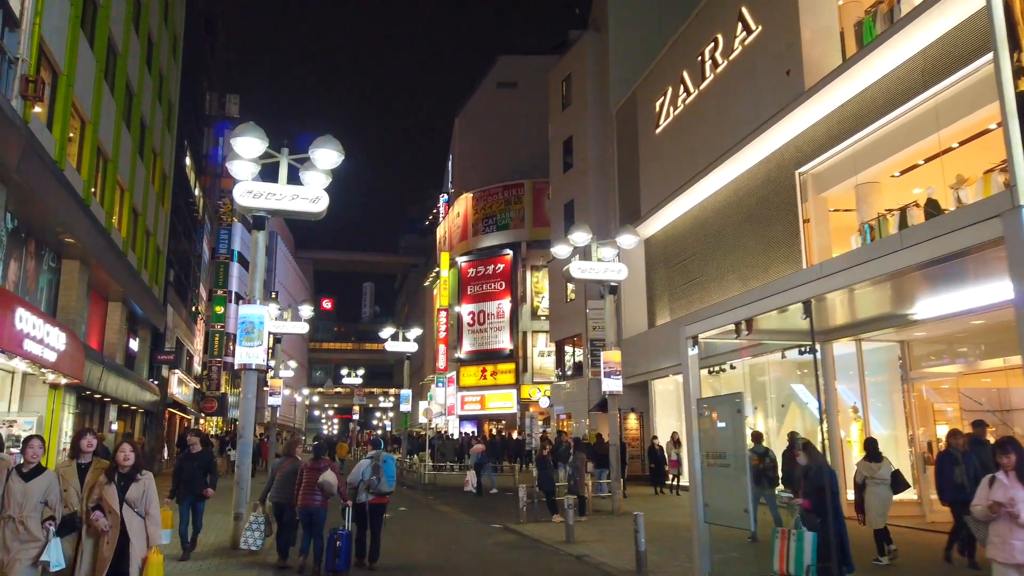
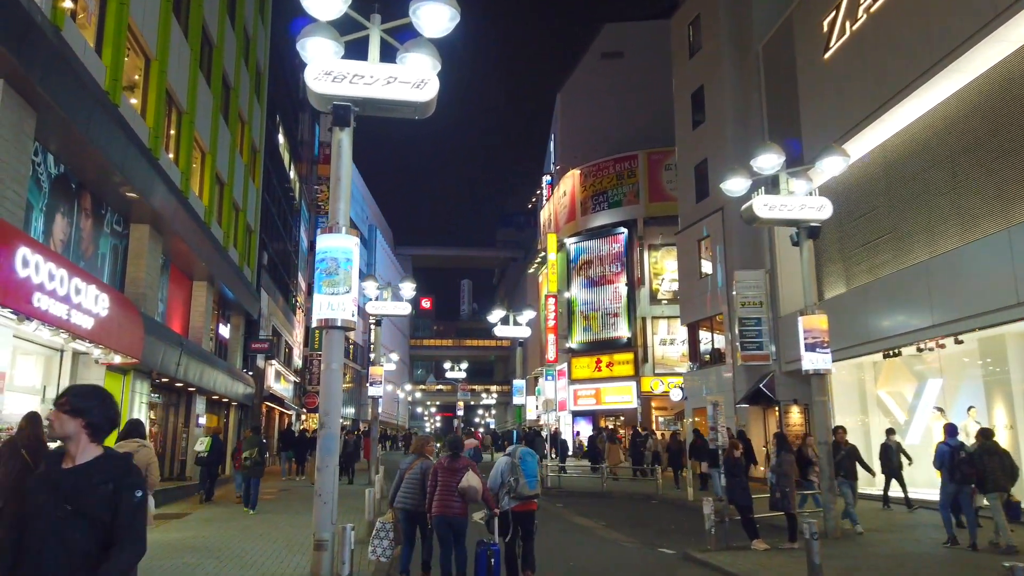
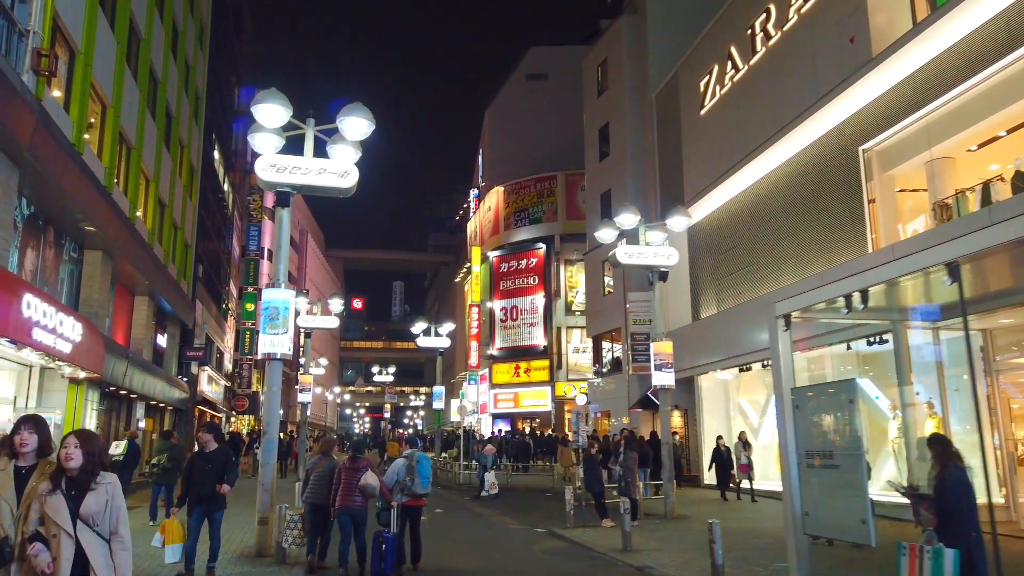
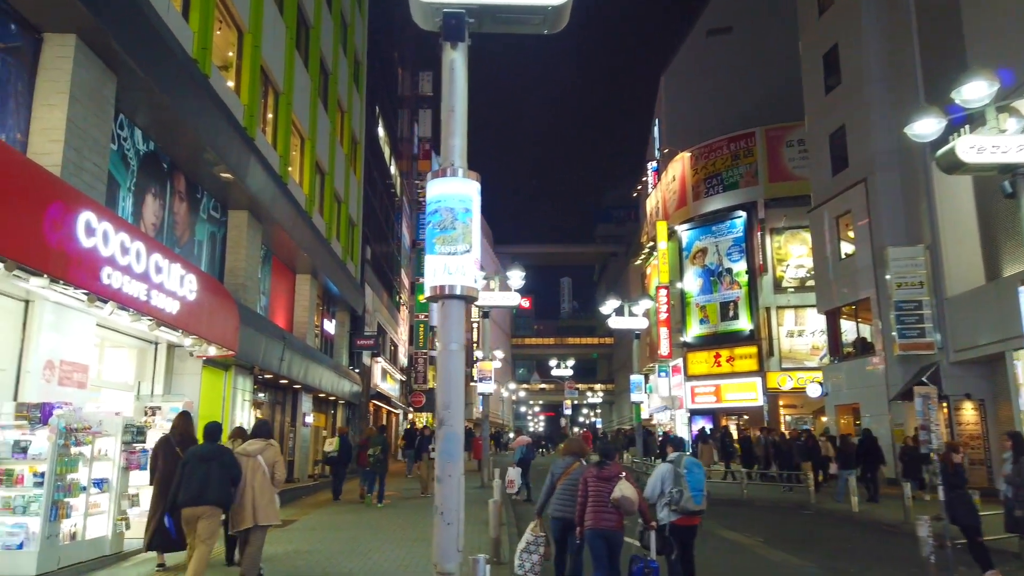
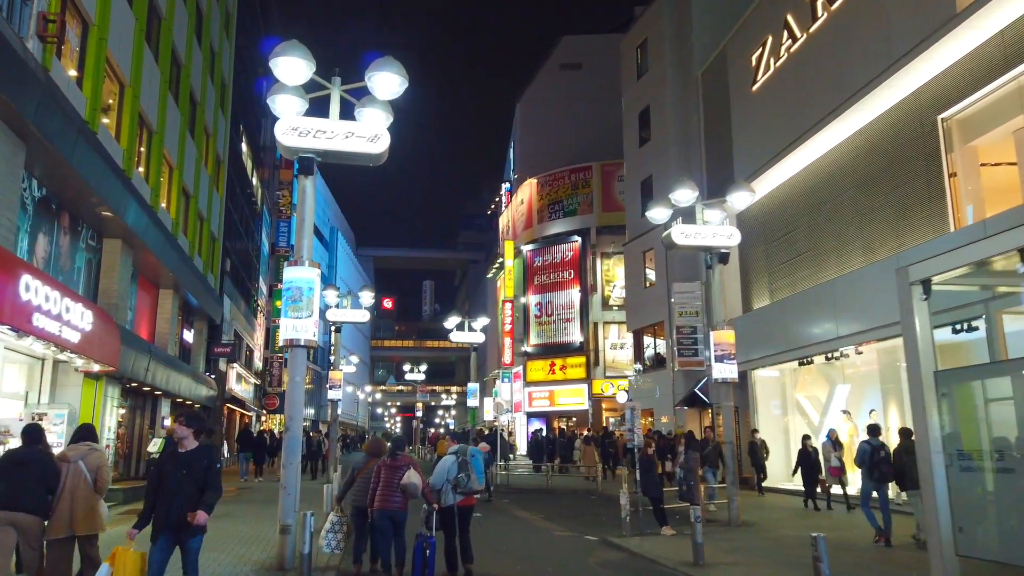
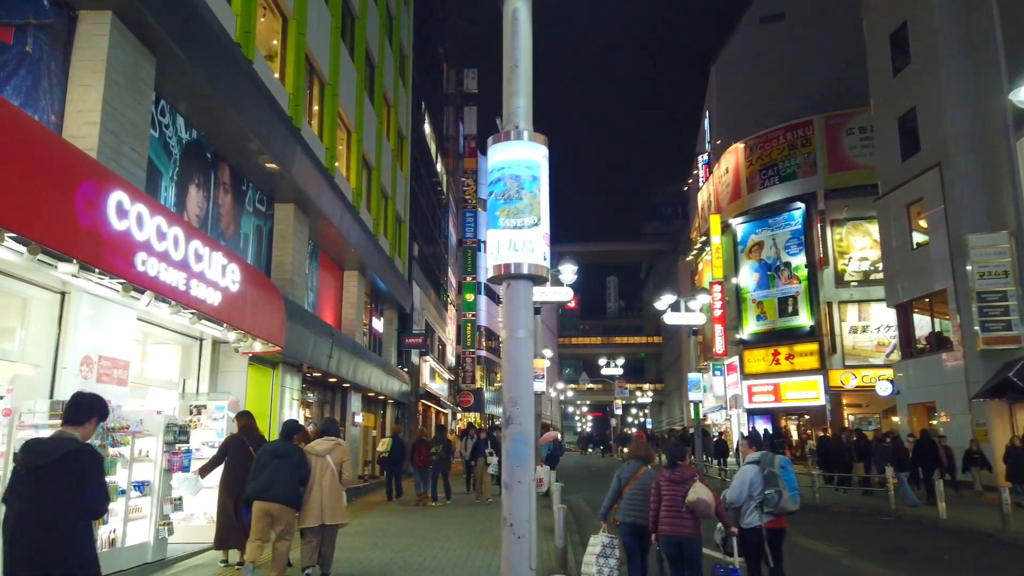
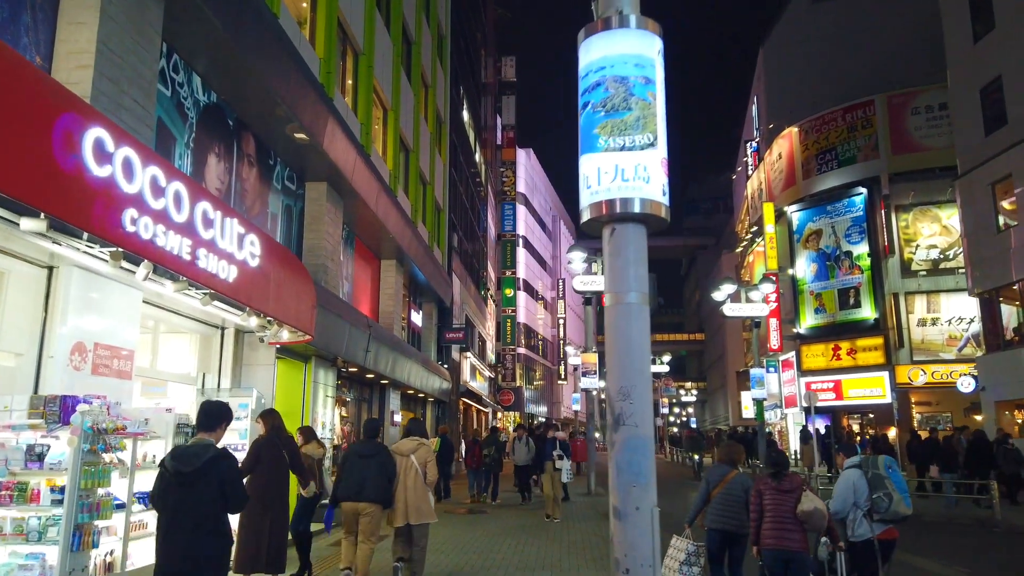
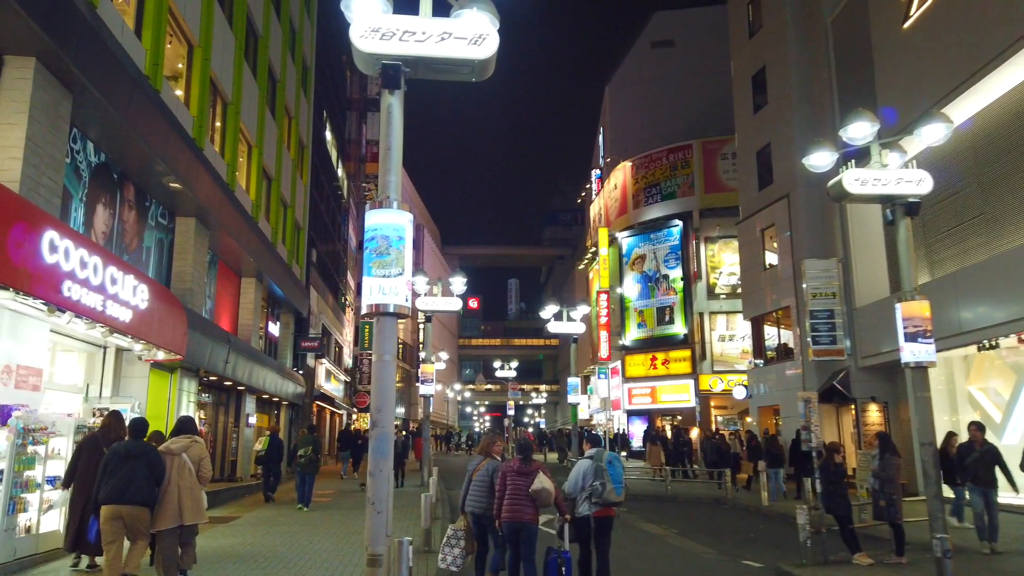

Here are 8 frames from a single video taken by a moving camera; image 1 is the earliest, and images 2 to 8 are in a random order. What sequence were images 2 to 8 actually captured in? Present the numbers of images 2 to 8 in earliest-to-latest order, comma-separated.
3, 5, 2, 8, 4, 6, 7
